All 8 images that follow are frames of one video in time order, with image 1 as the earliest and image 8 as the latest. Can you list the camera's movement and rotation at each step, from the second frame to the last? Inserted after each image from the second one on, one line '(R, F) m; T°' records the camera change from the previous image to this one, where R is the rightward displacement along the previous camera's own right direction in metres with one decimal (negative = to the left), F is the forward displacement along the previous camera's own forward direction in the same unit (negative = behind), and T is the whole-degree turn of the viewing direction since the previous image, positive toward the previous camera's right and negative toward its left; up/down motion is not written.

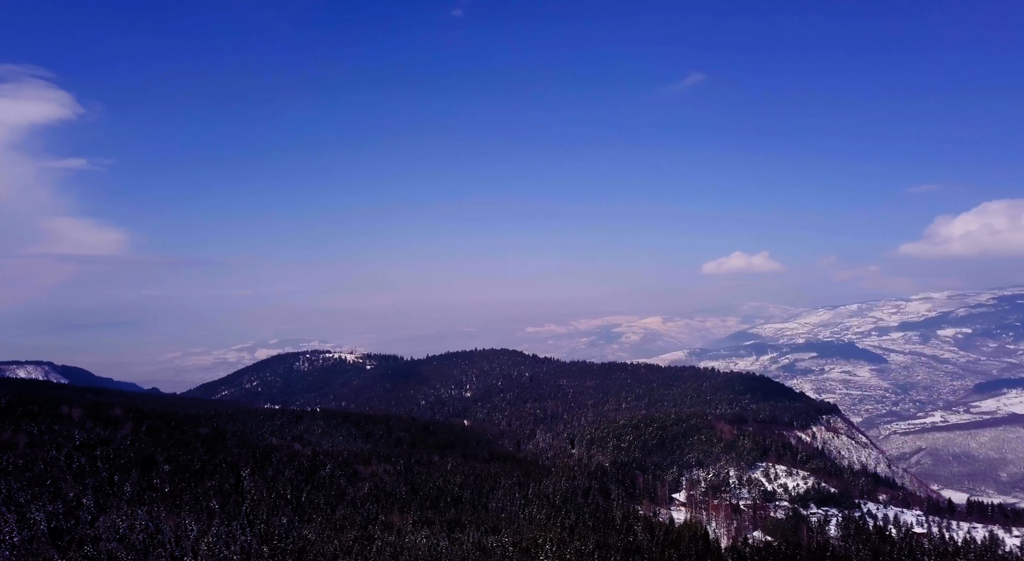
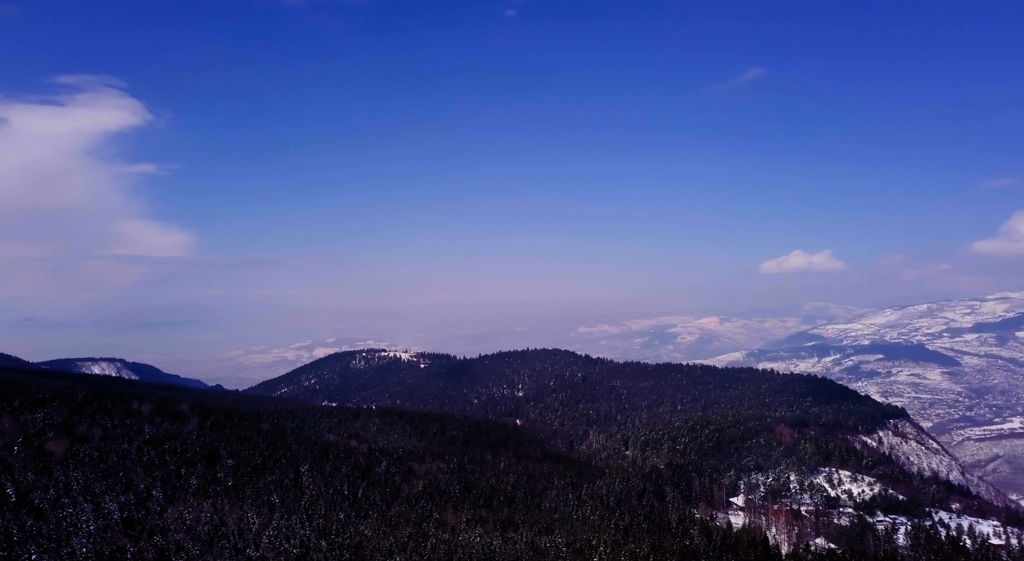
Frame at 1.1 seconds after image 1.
(-0.3, +3.1) m; -3°
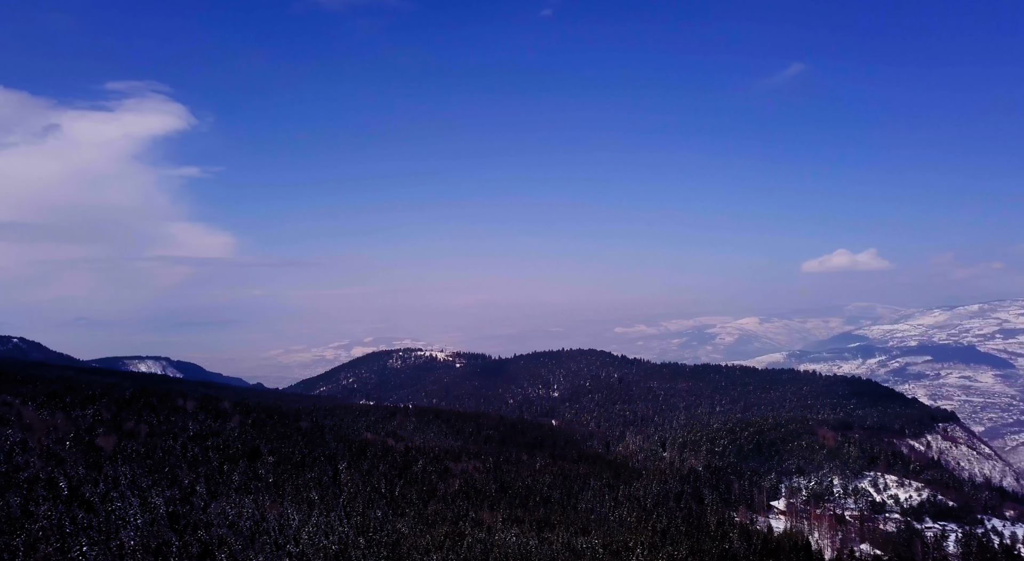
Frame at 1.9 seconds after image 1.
(-0.4, +2.2) m; -2°
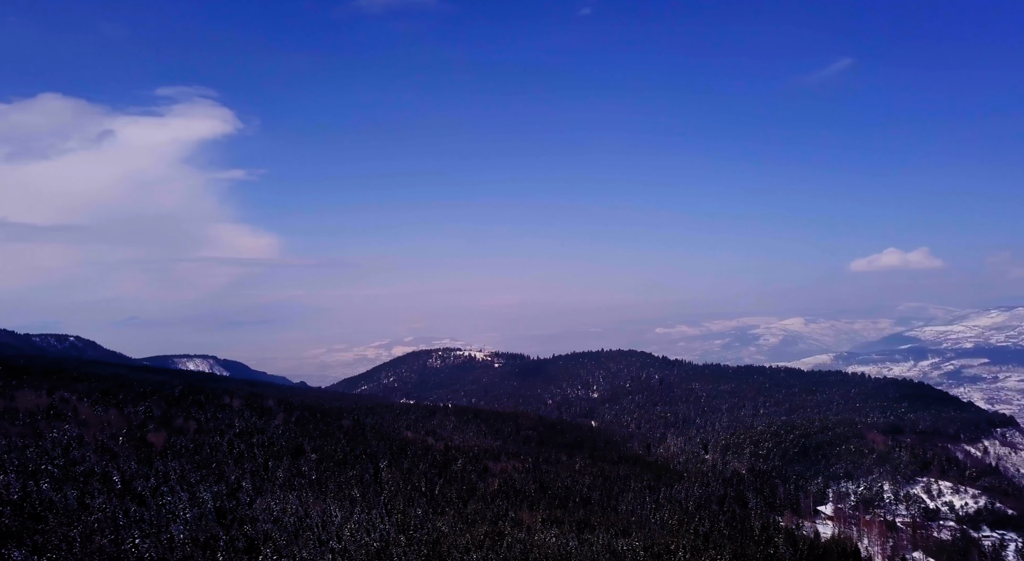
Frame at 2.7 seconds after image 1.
(-0.4, +2.8) m; -2°
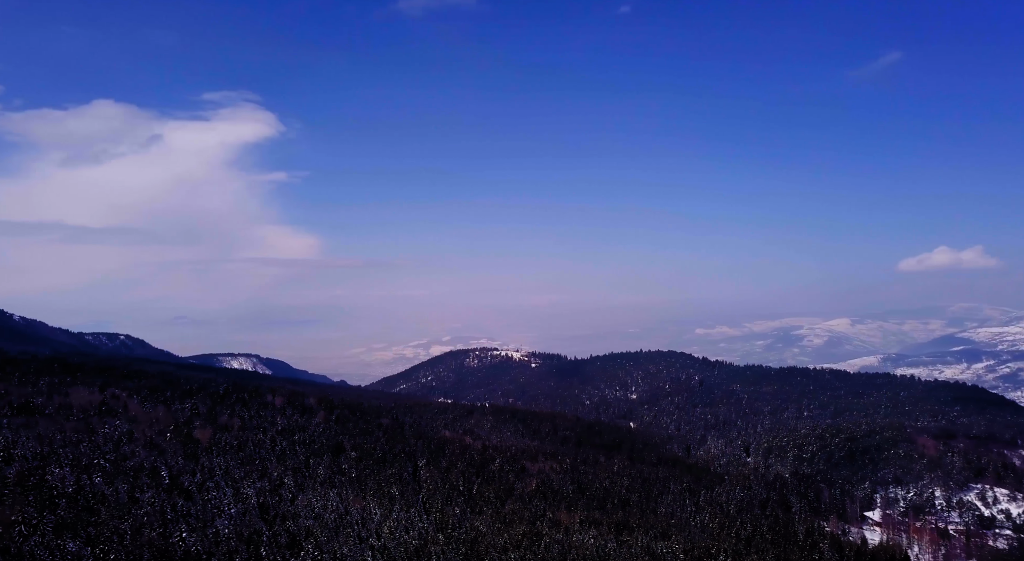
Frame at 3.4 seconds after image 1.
(-0.5, +2.9) m; -2°
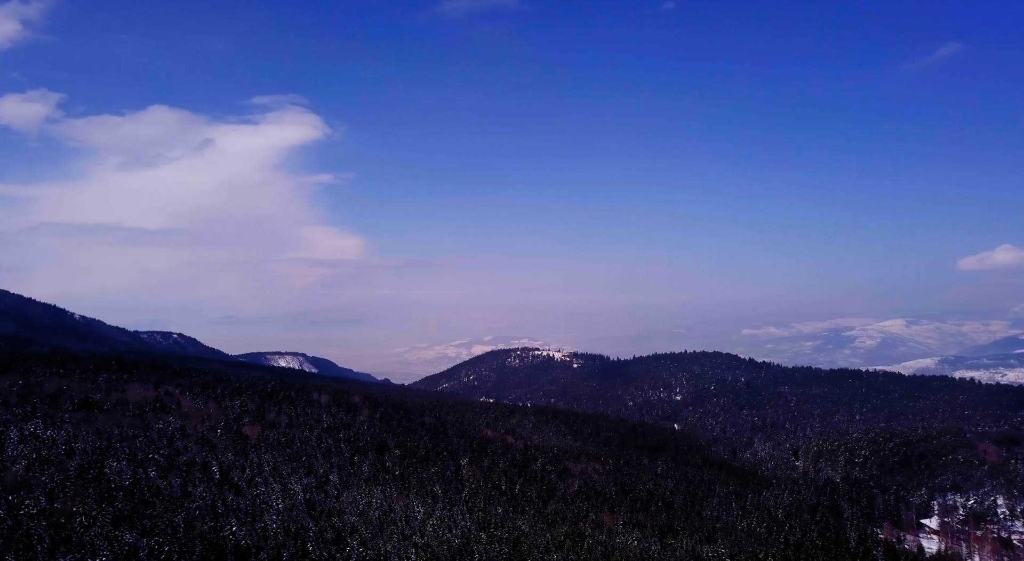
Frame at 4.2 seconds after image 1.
(-0.4, +3.8) m; -3°
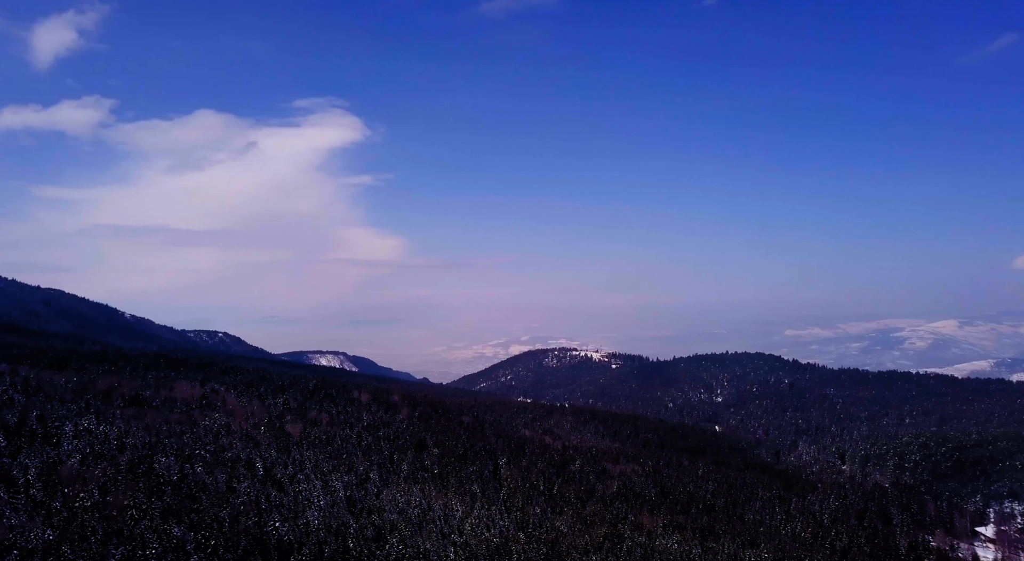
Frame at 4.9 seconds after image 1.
(-0.2, +4.2) m; -2°
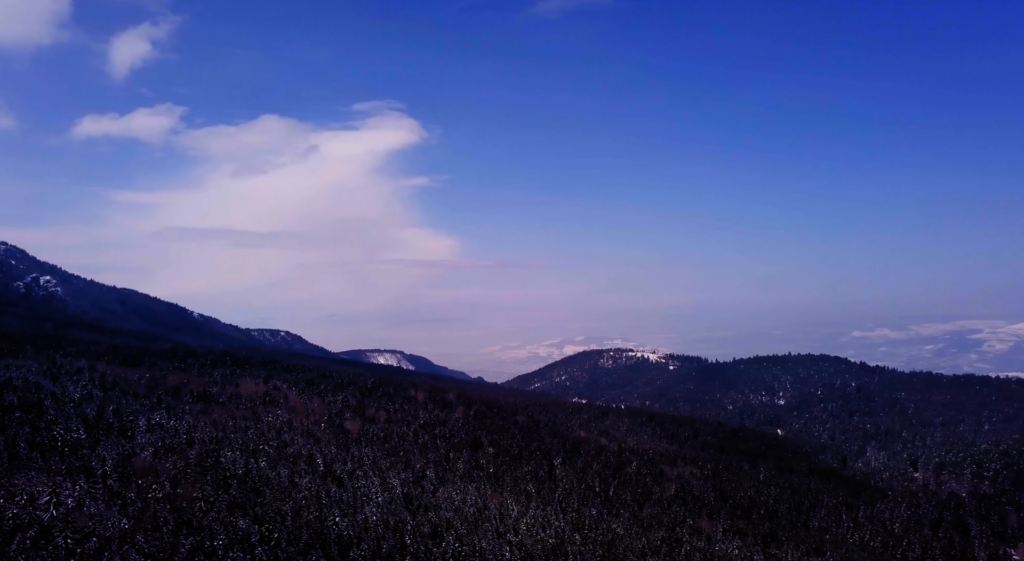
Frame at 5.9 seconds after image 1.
(-0.2, +7.3) m; -3°
